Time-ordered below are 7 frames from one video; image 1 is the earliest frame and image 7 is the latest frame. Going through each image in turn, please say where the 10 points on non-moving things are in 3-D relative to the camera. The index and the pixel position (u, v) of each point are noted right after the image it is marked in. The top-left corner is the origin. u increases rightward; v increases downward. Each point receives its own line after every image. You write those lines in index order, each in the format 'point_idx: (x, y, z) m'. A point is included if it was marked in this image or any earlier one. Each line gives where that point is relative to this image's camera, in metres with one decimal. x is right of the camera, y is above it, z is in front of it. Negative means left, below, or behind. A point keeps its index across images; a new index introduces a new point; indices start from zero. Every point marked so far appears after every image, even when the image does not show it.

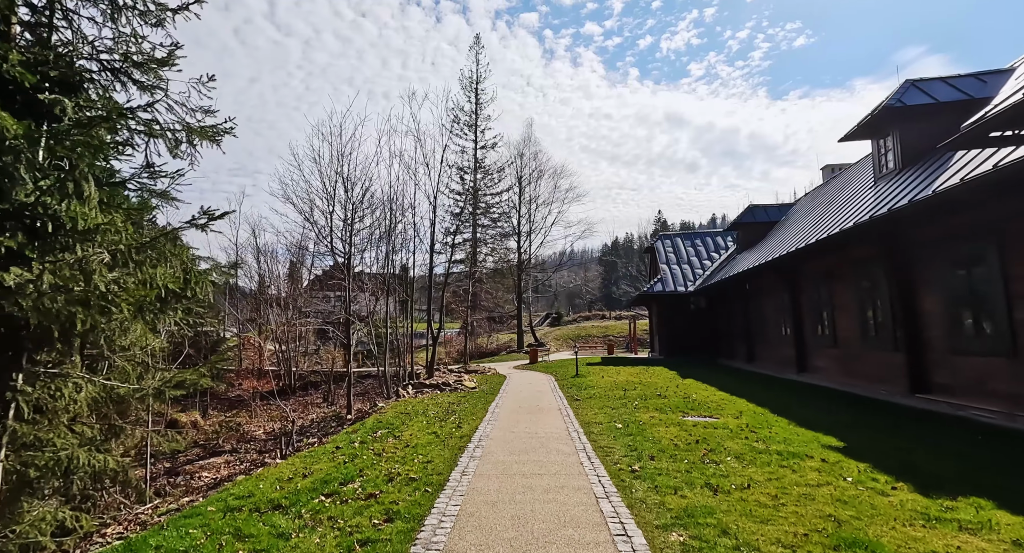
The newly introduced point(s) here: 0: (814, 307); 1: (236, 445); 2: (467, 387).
0: (+7.9, -0.8, +13.7) m
1: (-6.2, -3.7, +11.6) m
2: (-1.1, -2.7, +12.9) m
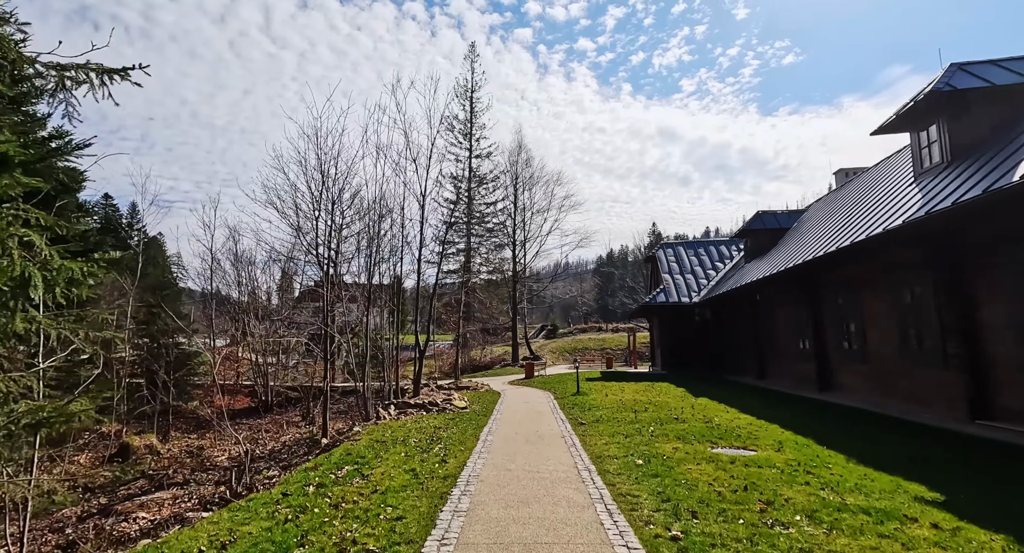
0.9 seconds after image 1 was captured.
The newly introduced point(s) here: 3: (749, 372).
0: (+7.8, -1.0, +12.5) m
1: (-6.3, -3.8, +10.2) m
2: (-1.2, -2.9, +11.6) m
3: (+8.6, -3.5, +18.8) m
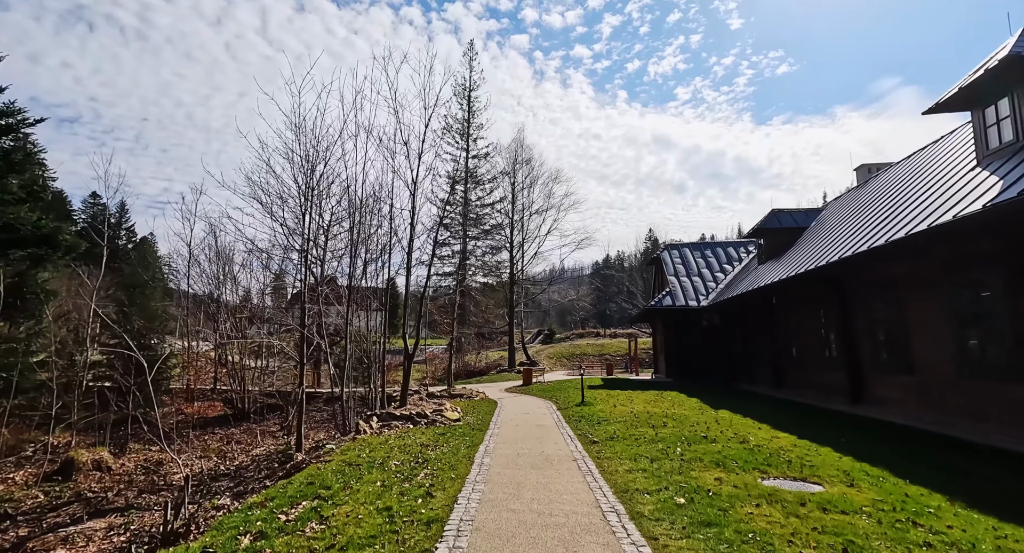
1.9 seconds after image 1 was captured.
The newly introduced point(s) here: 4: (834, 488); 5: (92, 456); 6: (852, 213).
0: (+7.8, -1.0, +11.3) m
1: (-6.3, -3.7, +8.8) m
2: (-1.2, -2.8, +10.2) m
3: (+8.4, -3.6, +17.6) m
4: (+3.0, -2.0, +4.8) m
5: (-8.7, -3.7, +10.9) m
6: (+9.8, +1.8, +15.1) m
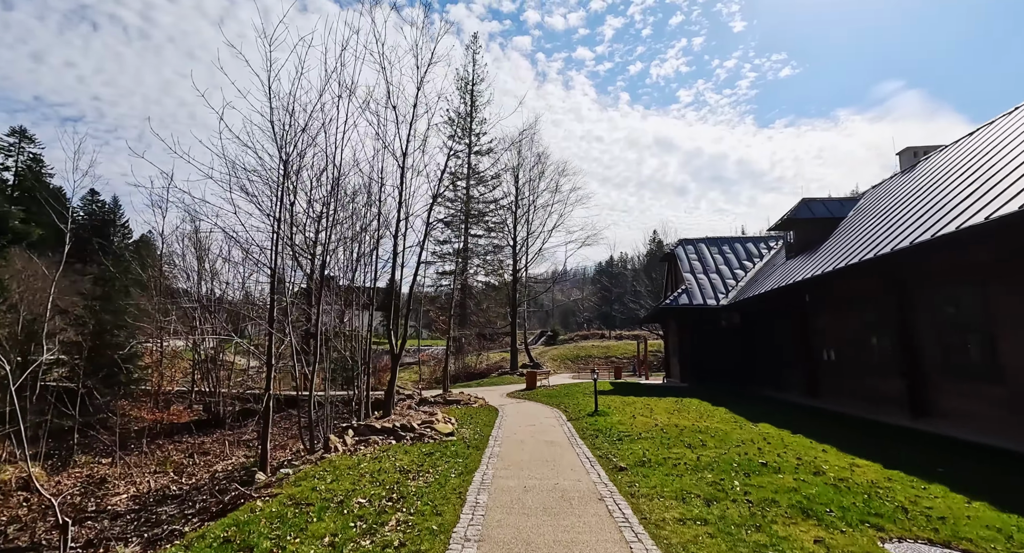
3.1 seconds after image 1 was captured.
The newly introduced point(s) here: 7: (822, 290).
0: (+7.9, -0.8, +9.6) m
1: (-6.3, -3.4, +7.1) m
2: (-1.2, -2.5, +8.6) m
3: (+8.5, -3.4, +15.9) m
4: (+3.0, -1.7, +3.2) m
5: (-8.7, -3.5, +9.2) m
6: (+9.9, +2.0, +13.4) m
7: (+8.2, -0.3, +13.7) m
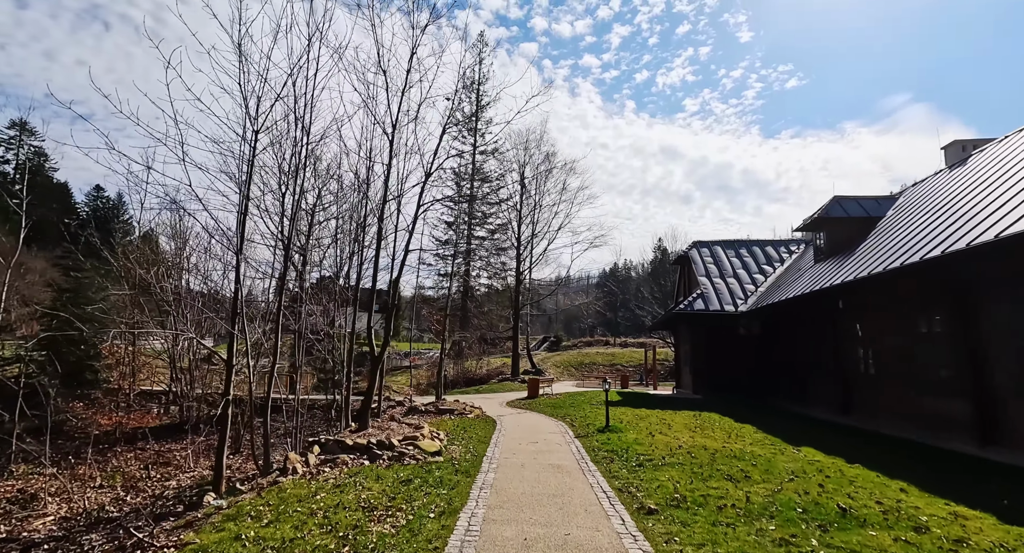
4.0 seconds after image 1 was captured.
0: (+7.9, -0.9, +8.2) m
1: (-6.3, -3.1, +5.8) m
2: (-1.2, -2.4, +7.2) m
3: (+8.5, -3.6, +14.5) m
4: (+3.0, -1.6, +1.8) m
5: (-8.7, -3.2, +7.9) m
6: (+10.0, +1.9, +12.0) m
7: (+8.2, -0.4, +12.3) m
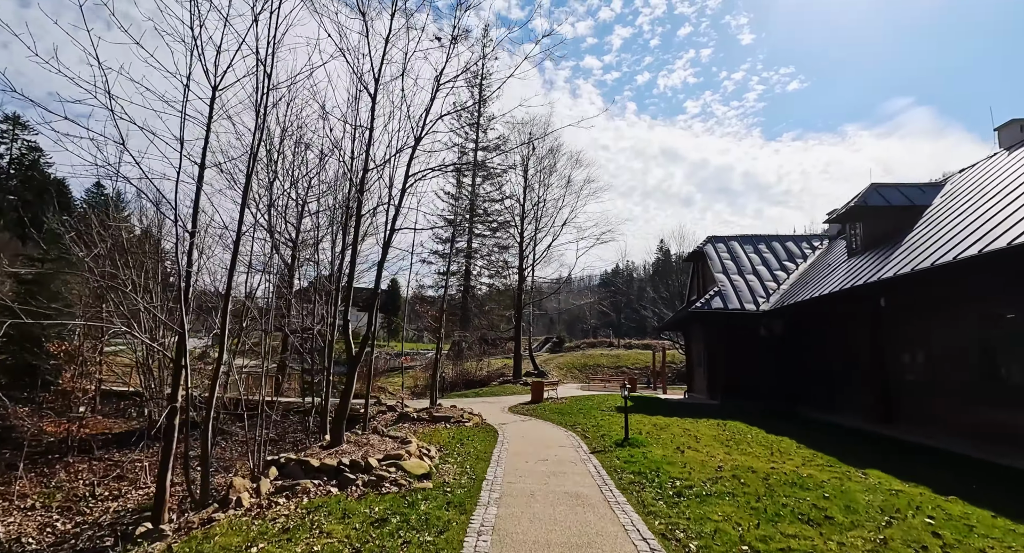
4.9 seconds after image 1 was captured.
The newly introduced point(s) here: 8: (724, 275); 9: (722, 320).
0: (+8.0, -0.7, +6.8) m
1: (-6.2, -2.9, +4.4) m
2: (-1.1, -2.2, +5.8) m
3: (+8.6, -3.4, +13.1) m
4: (+3.1, -1.4, +0.4) m
5: (-8.7, -2.9, +6.5) m
6: (+10.1, +2.0, +10.6) m
7: (+8.3, -0.3, +10.9) m
8: (+7.3, +0.1, +18.1) m
9: (+6.9, -1.4, +17.2) m
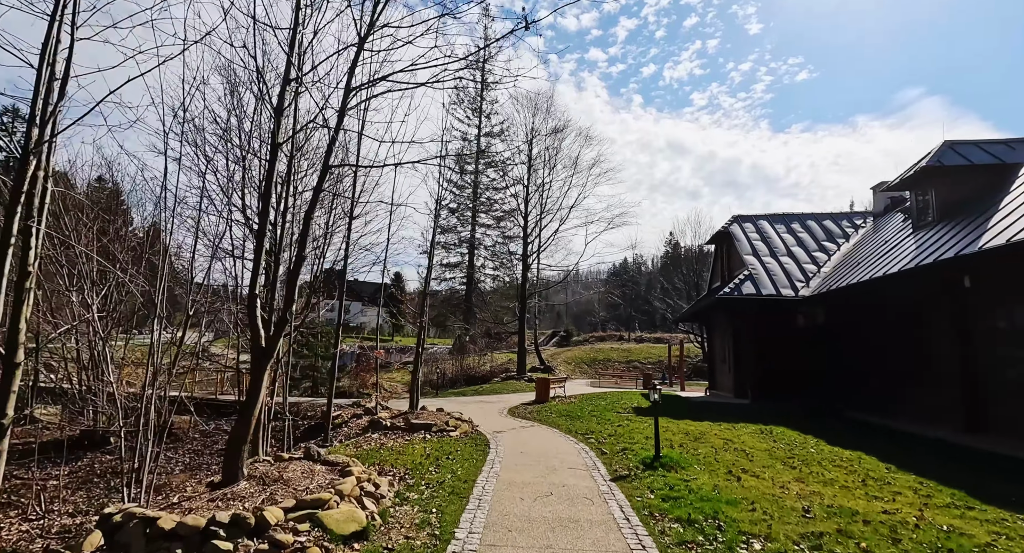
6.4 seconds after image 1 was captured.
0: (+7.8, -0.3, +4.5) m
1: (-6.4, -2.6, +2.3) m
2: (-1.3, -1.8, +3.7) m
3: (+8.5, -2.9, +10.9) m
4: (+2.9, -1.1, -1.8) m
5: (-8.8, -2.6, +4.5) m
6: (+10.0, +2.5, +8.3) m
7: (+8.2, +0.2, +8.7) m
8: (+7.3, +0.6, +15.9) m
9: (+6.9, -0.9, +15.0) m
